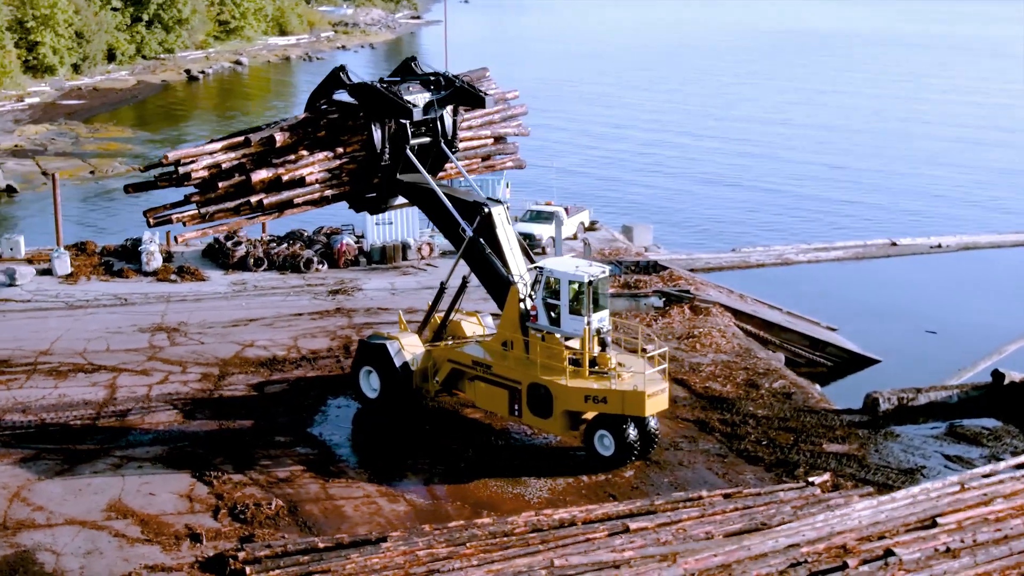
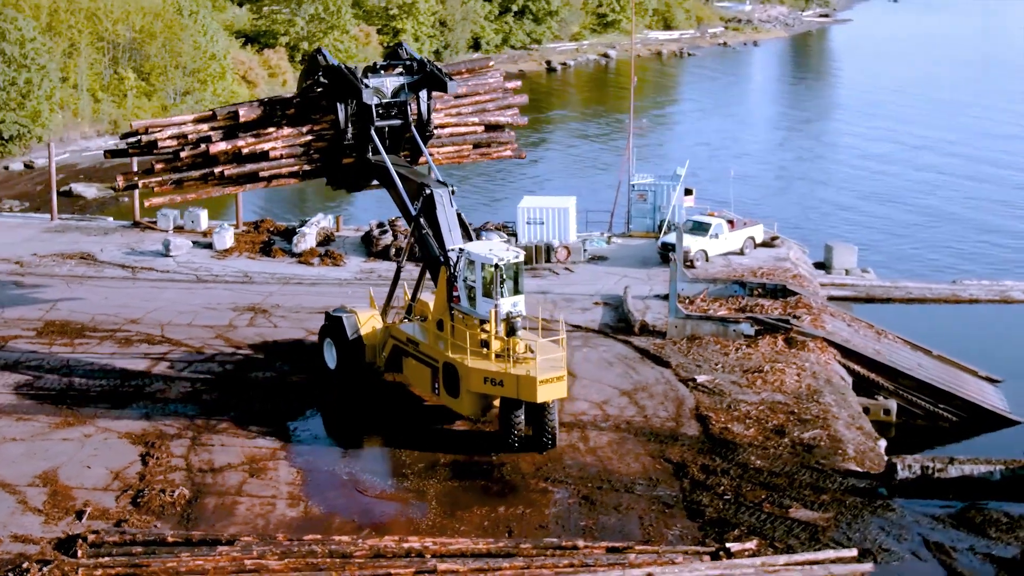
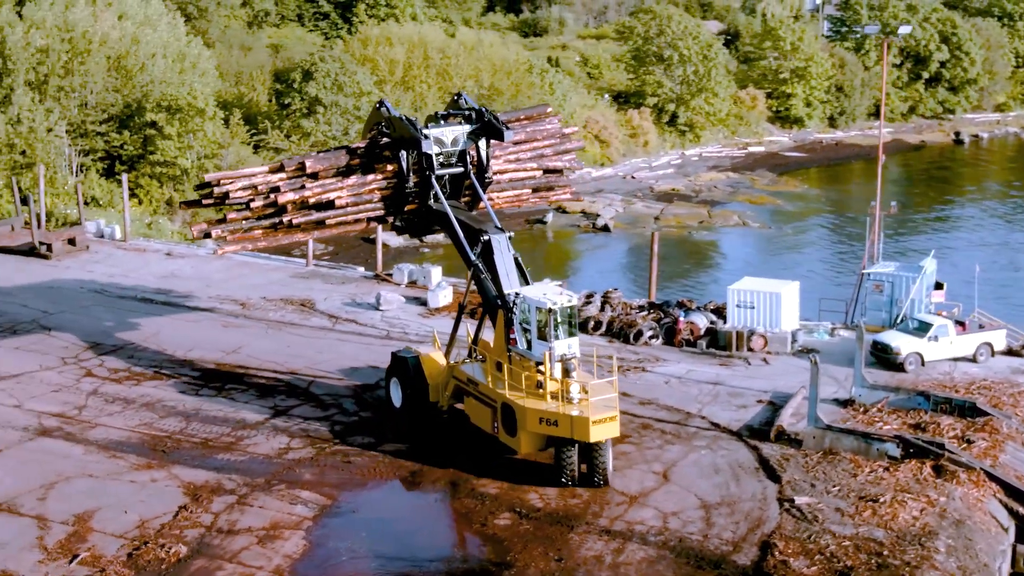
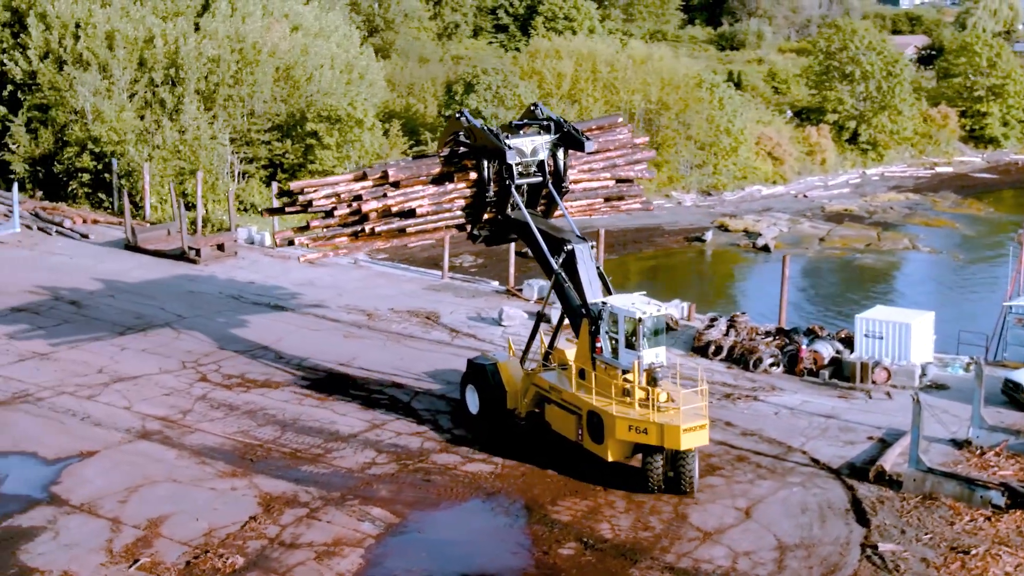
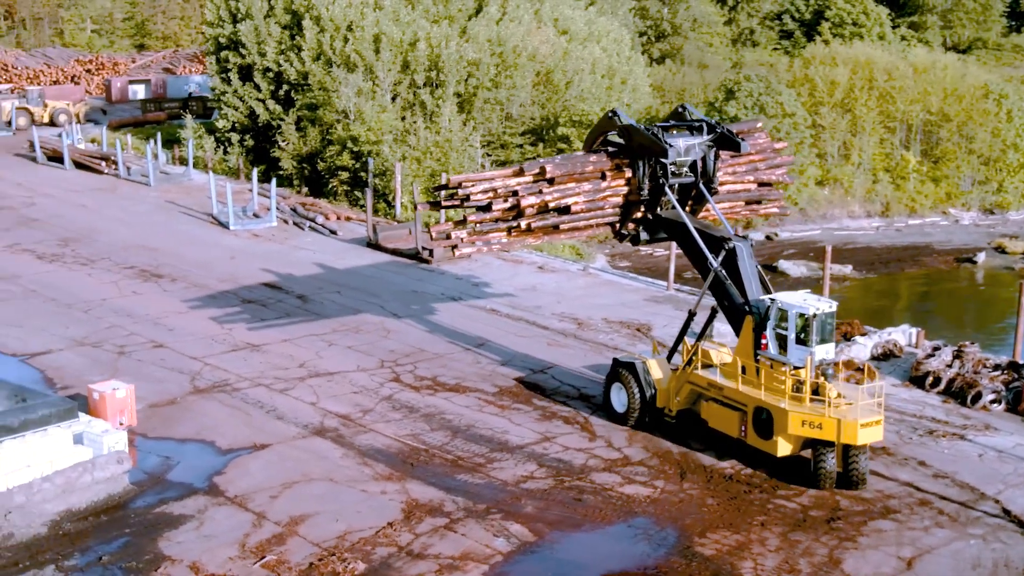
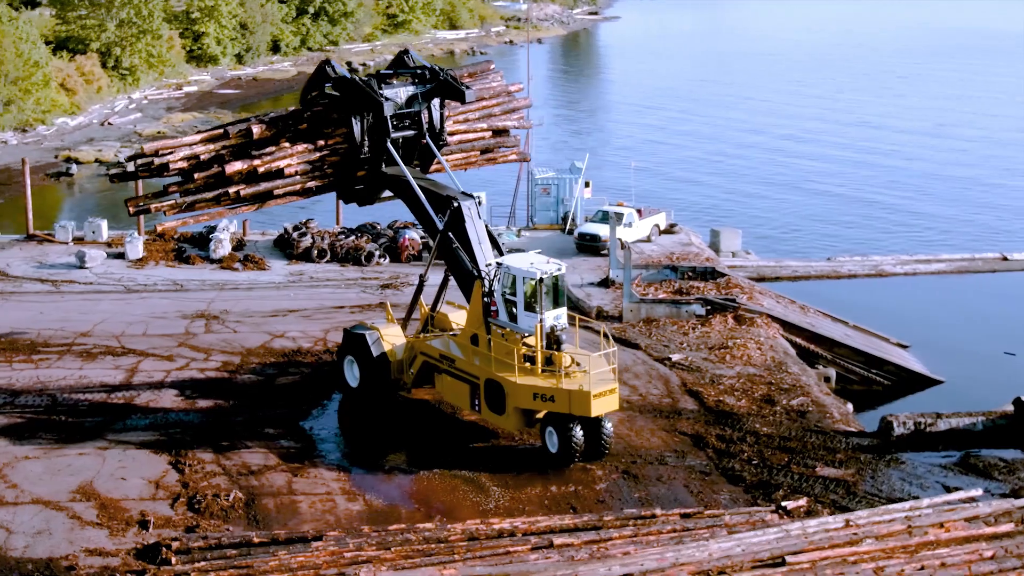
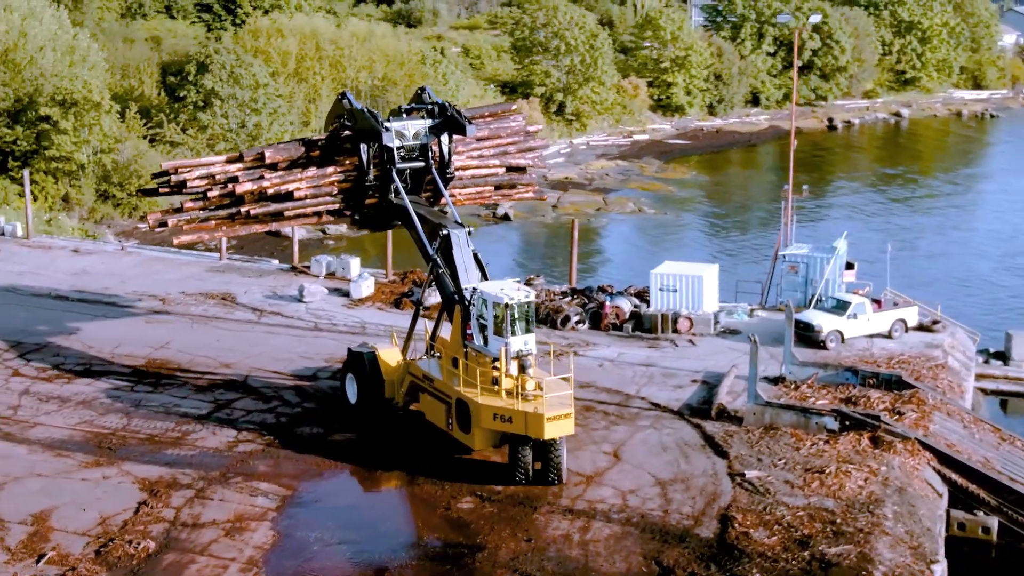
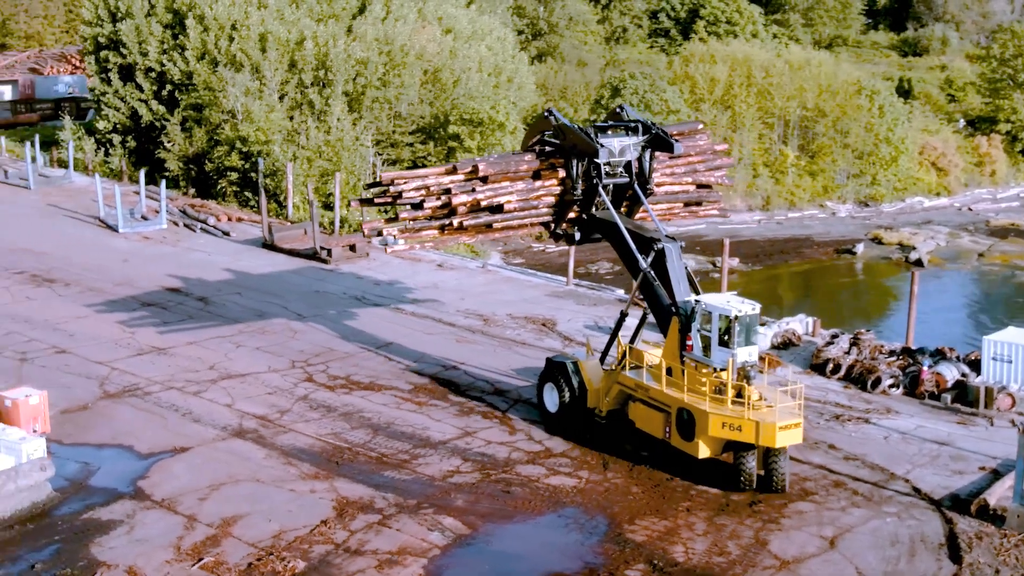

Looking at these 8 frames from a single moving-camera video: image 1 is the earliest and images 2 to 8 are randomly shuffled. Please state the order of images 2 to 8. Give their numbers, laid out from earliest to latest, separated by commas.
6, 2, 7, 3, 4, 8, 5
